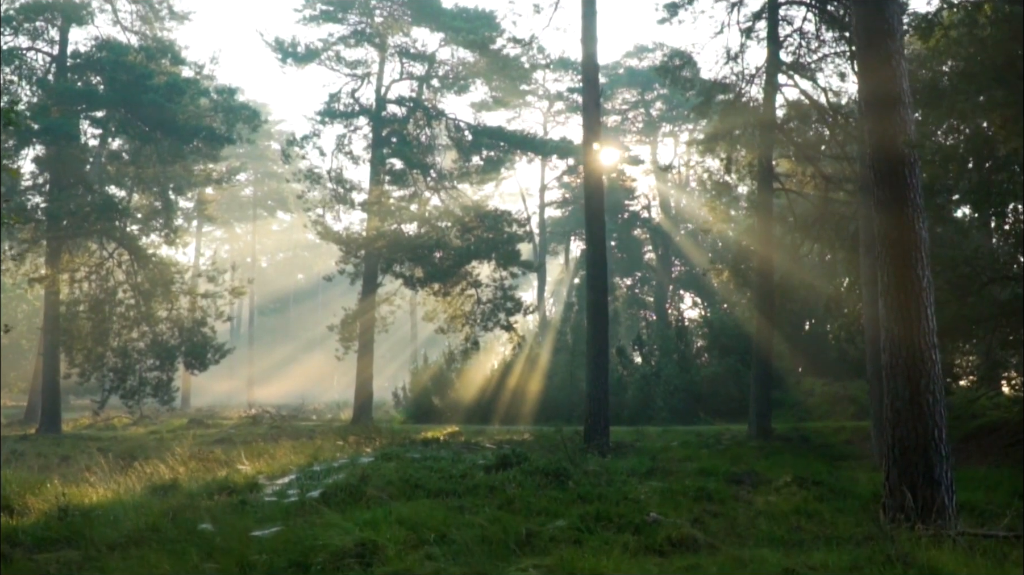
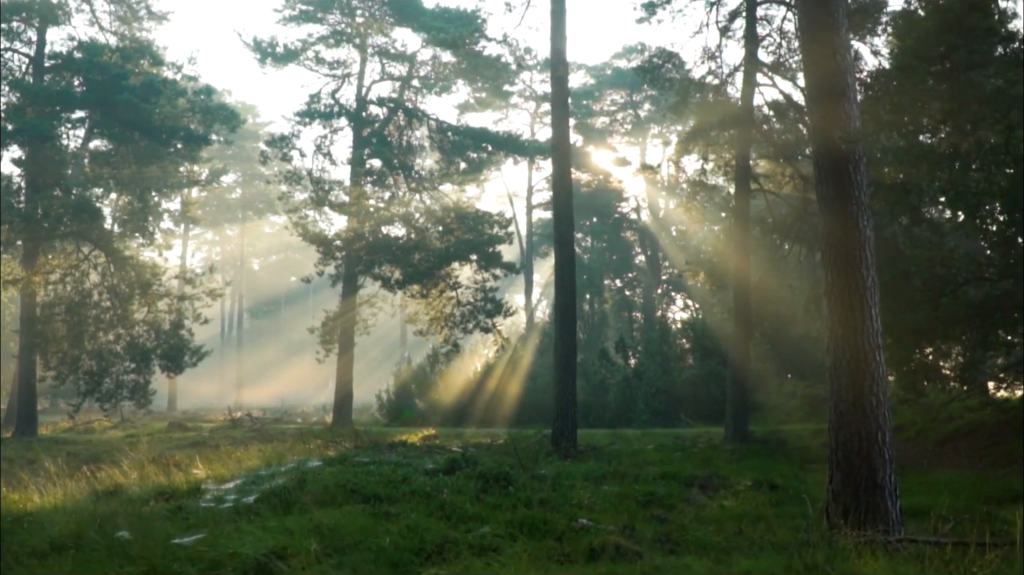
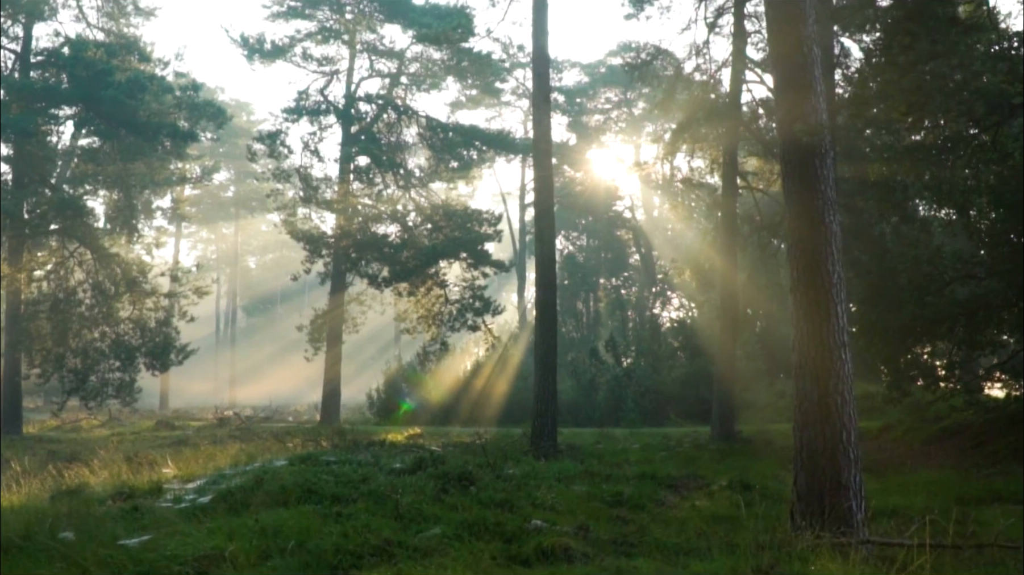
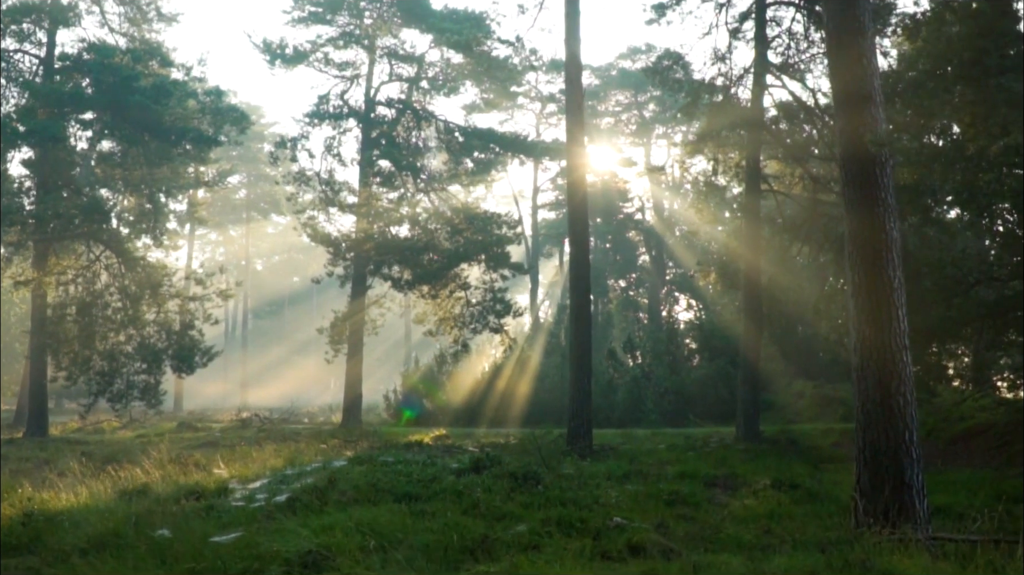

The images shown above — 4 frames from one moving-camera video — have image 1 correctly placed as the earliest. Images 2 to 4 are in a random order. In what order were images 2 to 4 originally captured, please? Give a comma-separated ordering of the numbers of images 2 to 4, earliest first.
4, 2, 3
